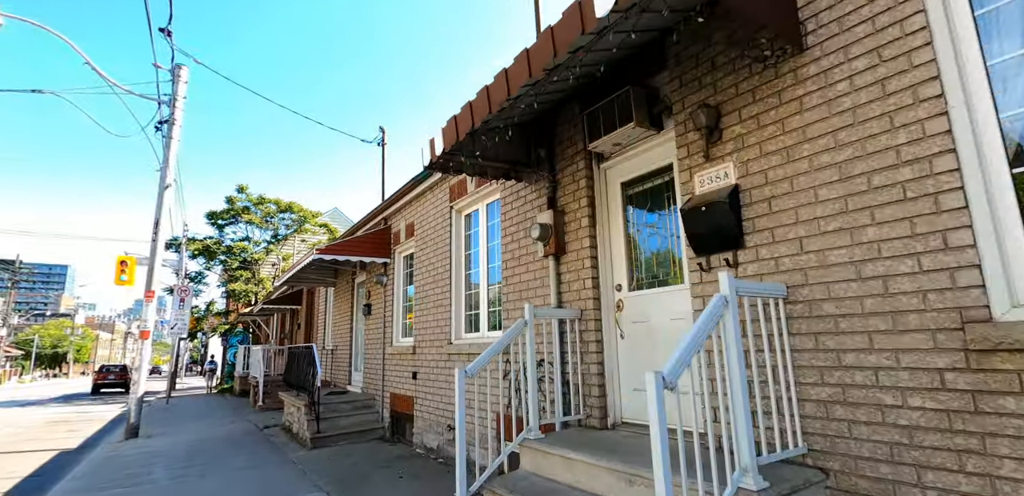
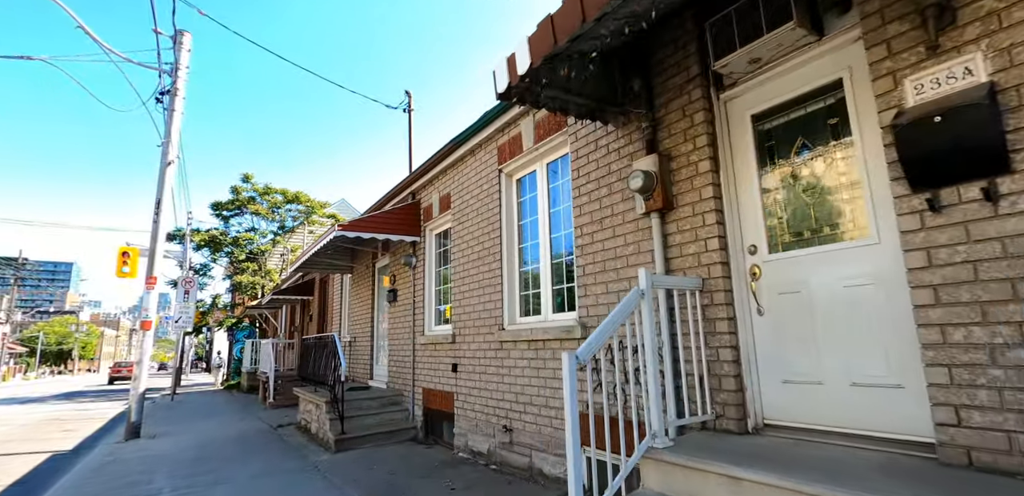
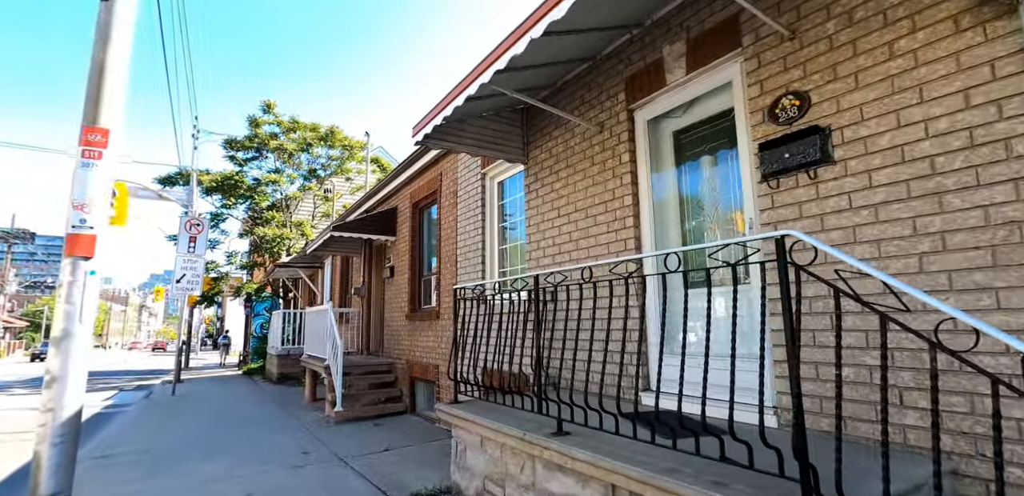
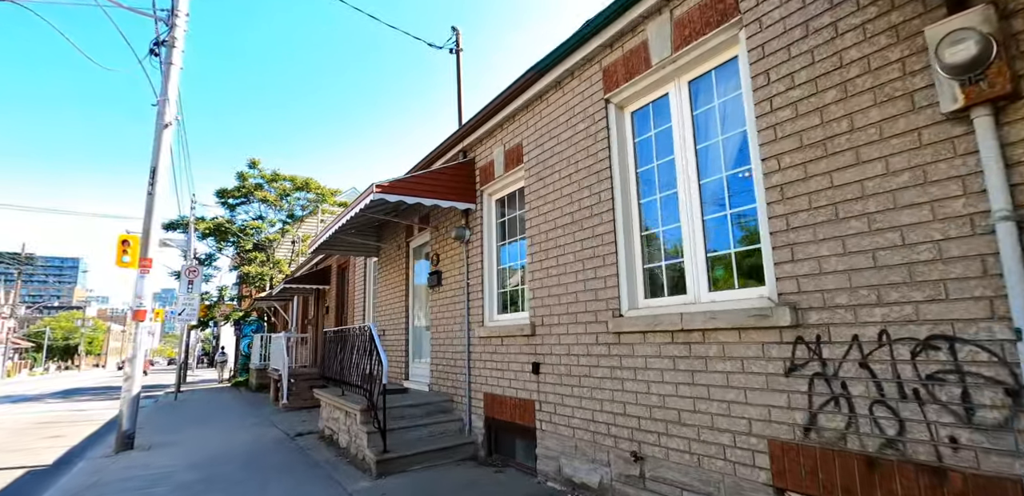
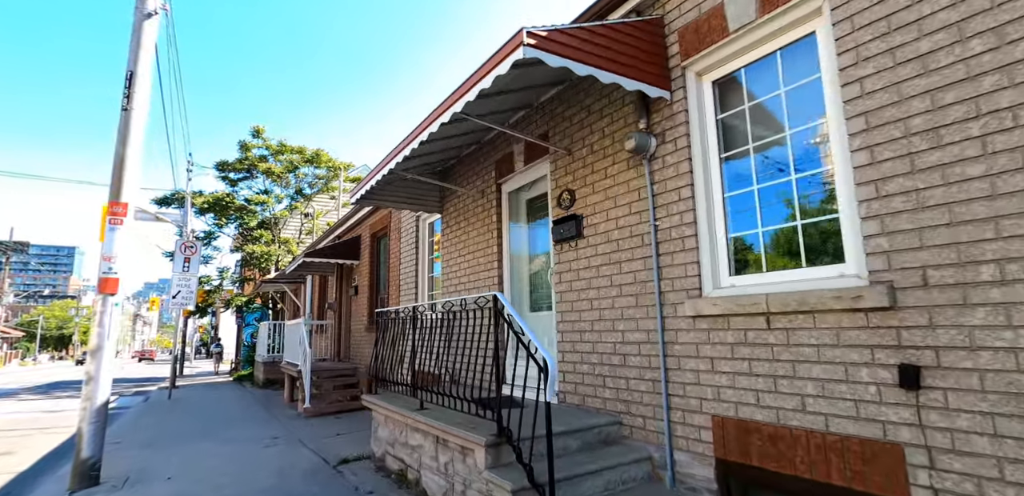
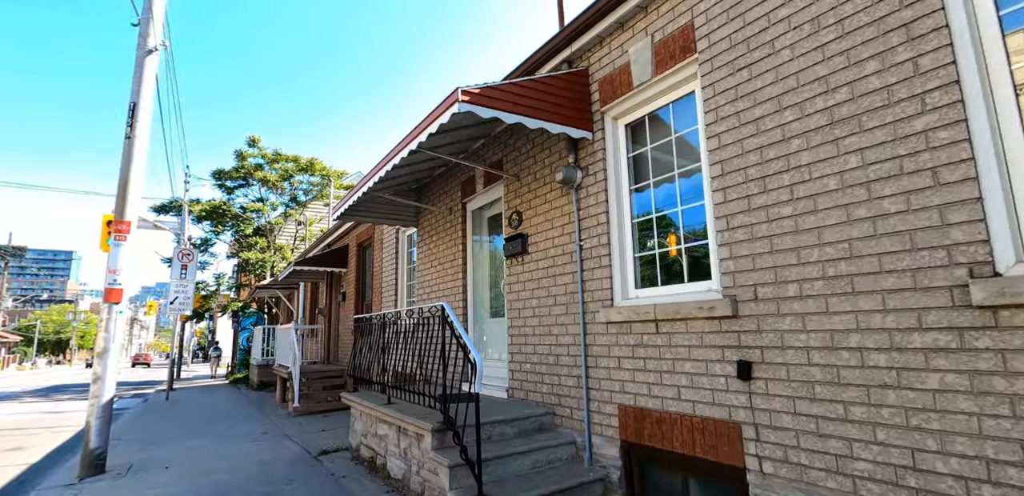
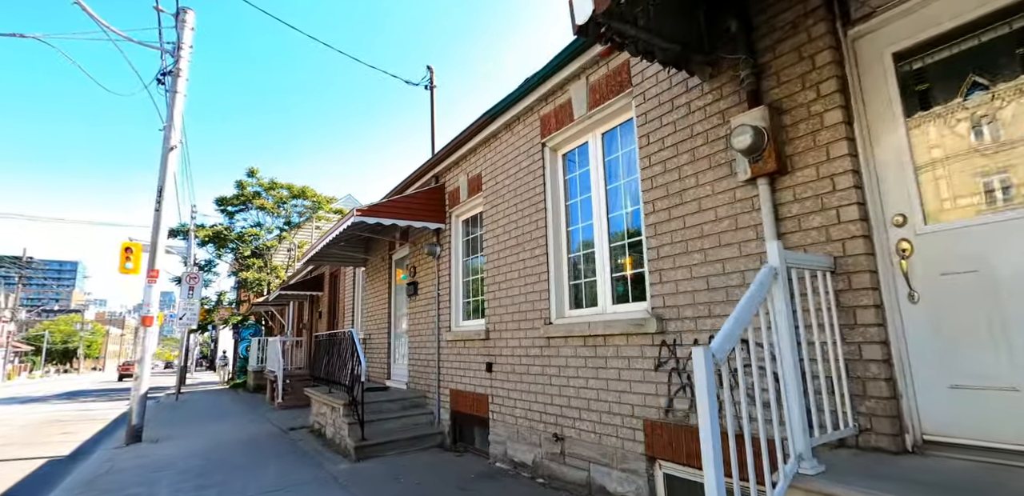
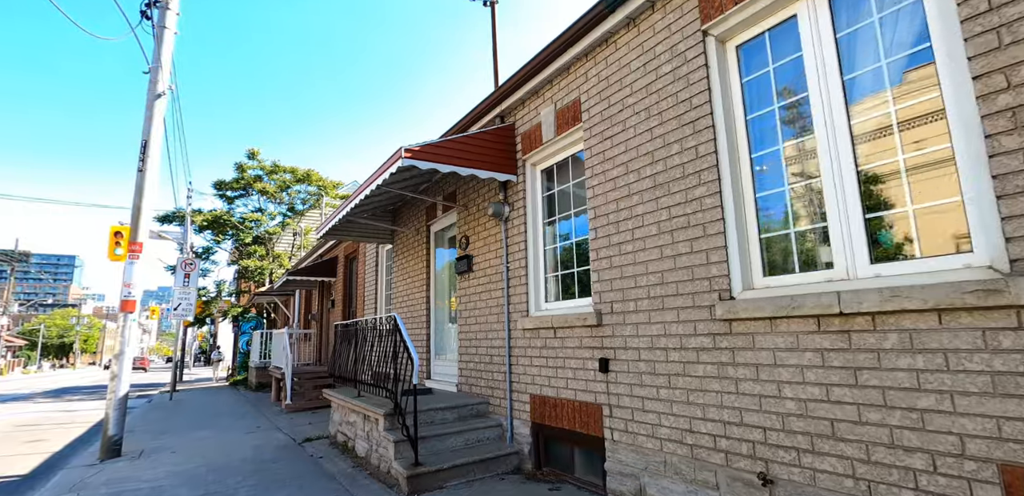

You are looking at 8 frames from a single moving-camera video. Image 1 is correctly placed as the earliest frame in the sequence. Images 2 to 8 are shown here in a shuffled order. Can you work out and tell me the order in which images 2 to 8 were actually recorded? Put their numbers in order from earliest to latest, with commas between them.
2, 7, 4, 8, 6, 5, 3
